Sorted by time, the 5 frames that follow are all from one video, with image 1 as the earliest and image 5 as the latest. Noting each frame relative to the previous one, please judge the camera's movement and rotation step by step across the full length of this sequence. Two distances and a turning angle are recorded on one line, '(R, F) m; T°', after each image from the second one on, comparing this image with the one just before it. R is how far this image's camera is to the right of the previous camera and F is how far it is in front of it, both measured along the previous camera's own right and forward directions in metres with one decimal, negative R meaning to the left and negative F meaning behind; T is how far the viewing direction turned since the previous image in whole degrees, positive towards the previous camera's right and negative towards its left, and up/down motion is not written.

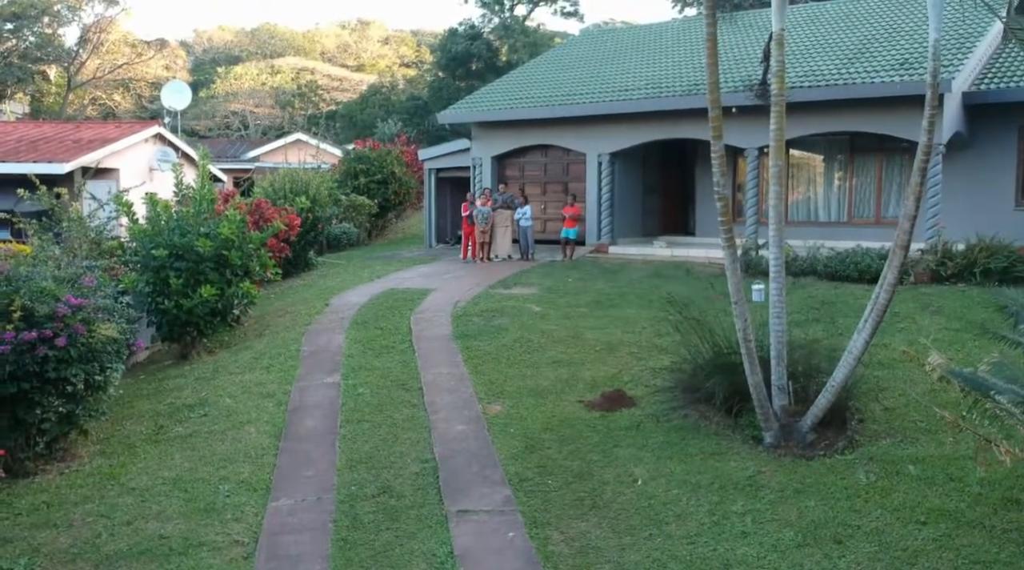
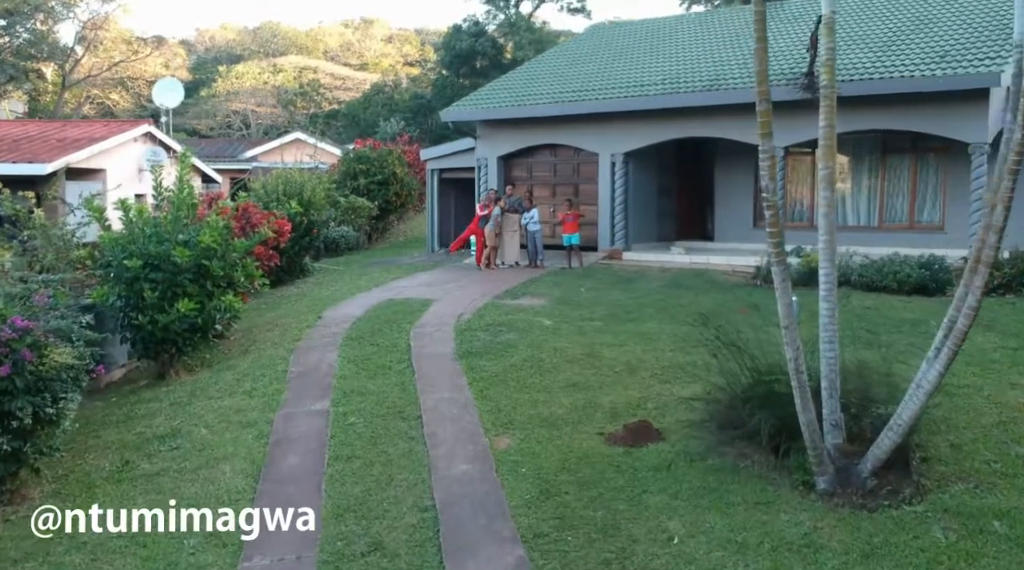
(-0.1, +1.0) m; 0°
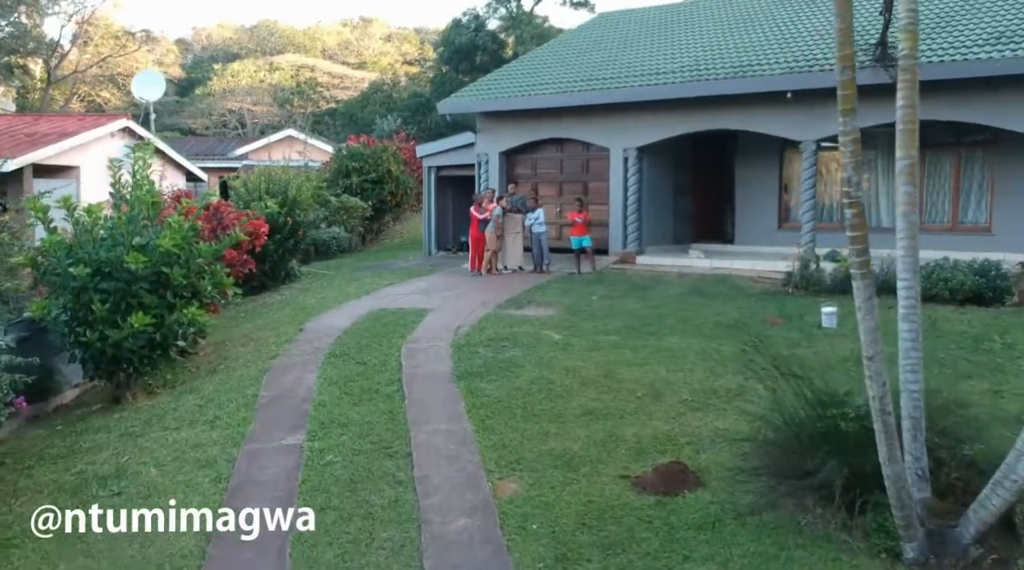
(-0.1, +1.3) m; 0°
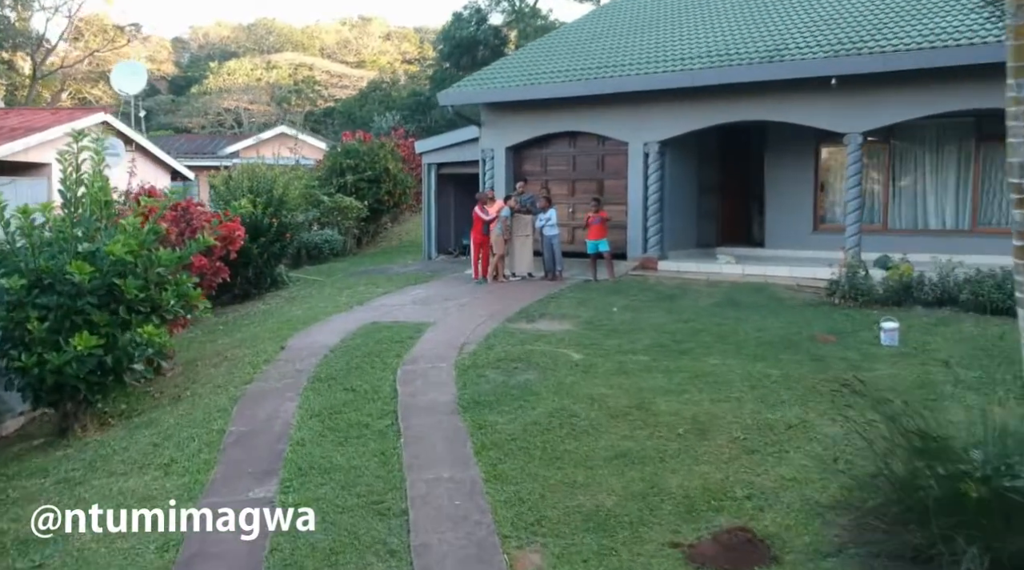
(-0.1, +1.4) m; 0°
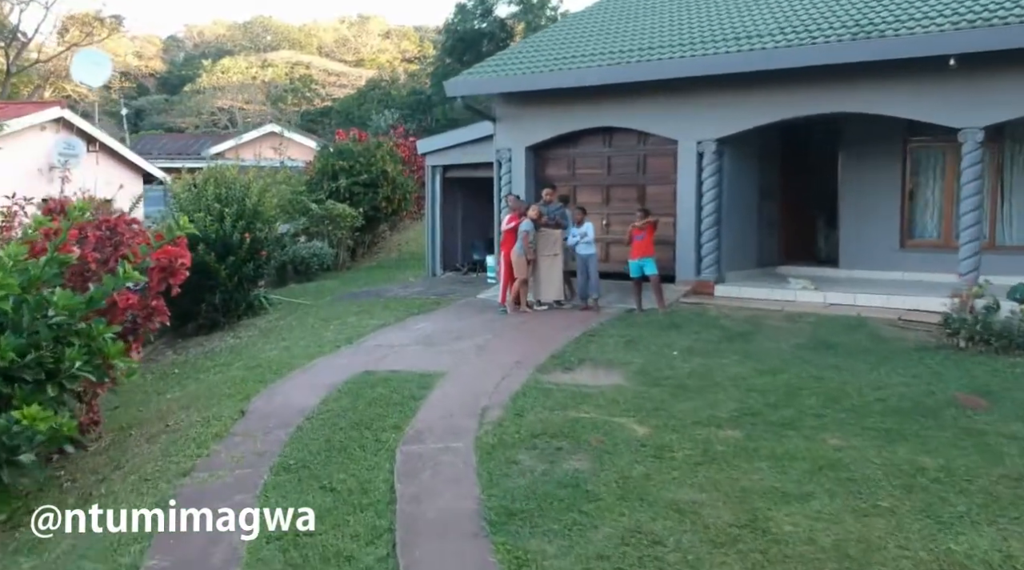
(-0.3, +2.4) m; 0°
